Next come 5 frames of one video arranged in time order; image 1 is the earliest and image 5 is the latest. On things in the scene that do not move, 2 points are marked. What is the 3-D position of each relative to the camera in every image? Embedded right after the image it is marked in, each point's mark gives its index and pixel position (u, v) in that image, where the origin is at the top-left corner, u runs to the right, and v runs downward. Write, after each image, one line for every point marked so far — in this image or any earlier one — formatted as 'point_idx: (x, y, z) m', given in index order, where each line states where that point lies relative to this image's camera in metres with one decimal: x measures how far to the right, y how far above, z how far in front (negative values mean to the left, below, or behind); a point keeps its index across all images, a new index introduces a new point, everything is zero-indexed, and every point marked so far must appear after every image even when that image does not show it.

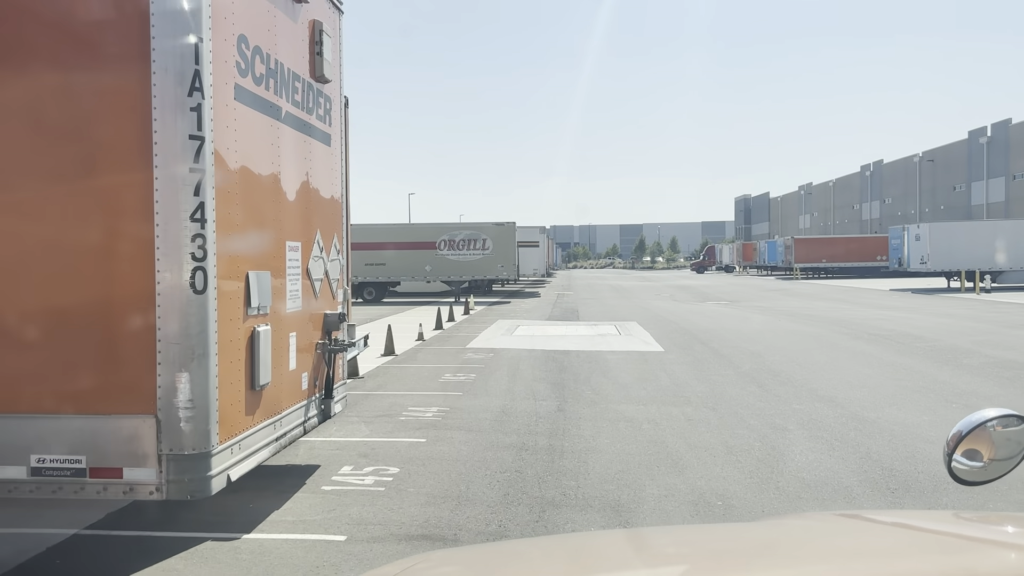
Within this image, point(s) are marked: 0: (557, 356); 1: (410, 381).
0: (+0.8, -1.2, +14.7) m
1: (-1.5, -1.3, +11.6) m
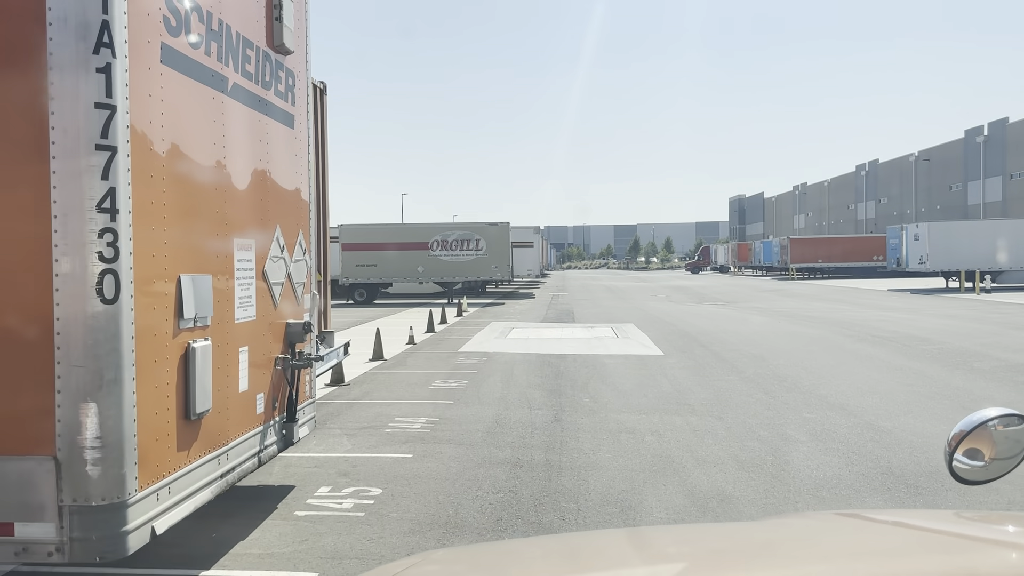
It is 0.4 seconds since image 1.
0: (+0.7, -1.2, +14.1) m
1: (-1.5, -1.4, +11.0) m
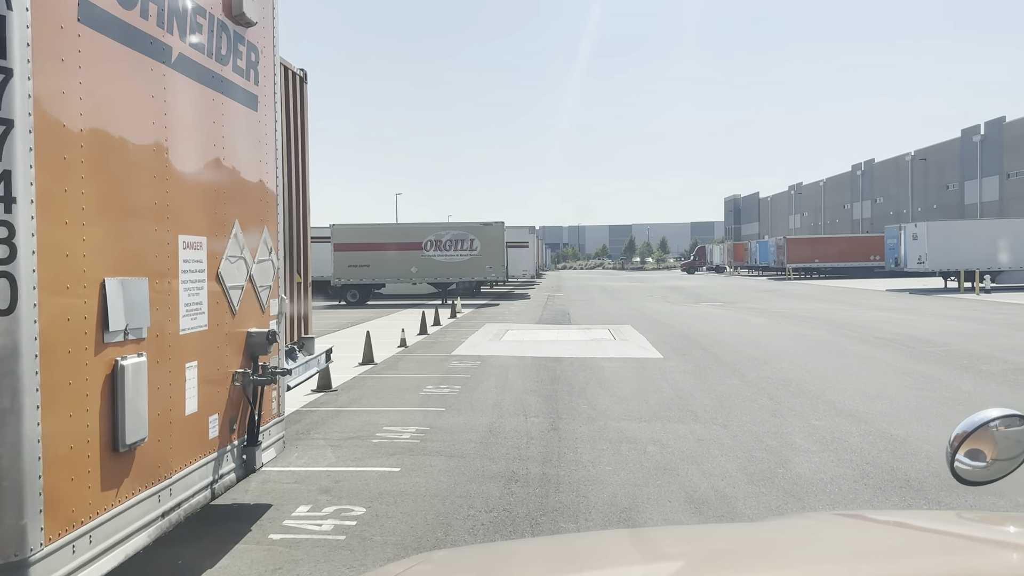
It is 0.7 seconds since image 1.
0: (+0.6, -1.3, +13.7) m
1: (-1.6, -1.4, +10.5) m
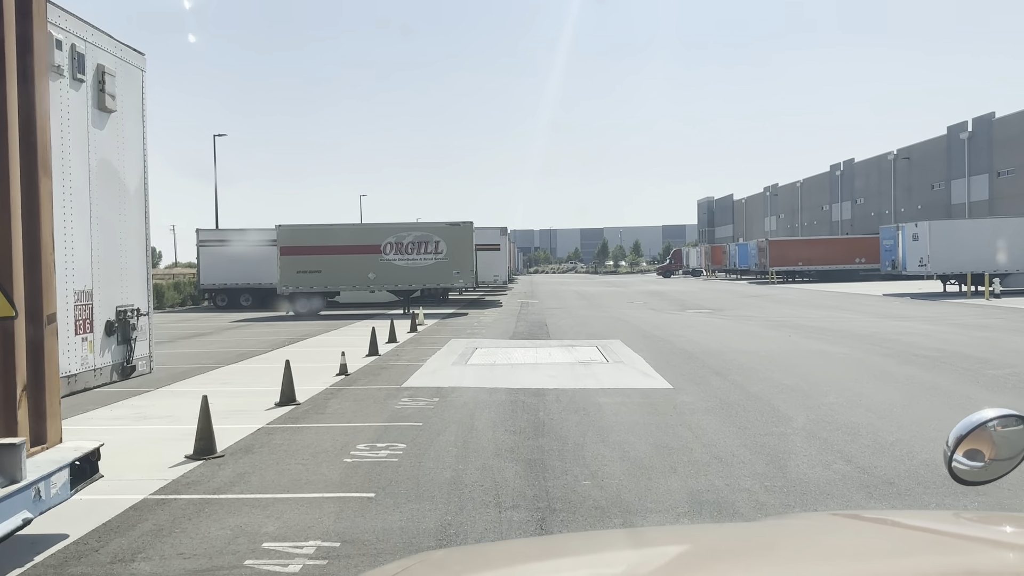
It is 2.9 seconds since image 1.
0: (+0.2, -1.4, +10.5) m
1: (-1.9, -1.5, +7.2) m
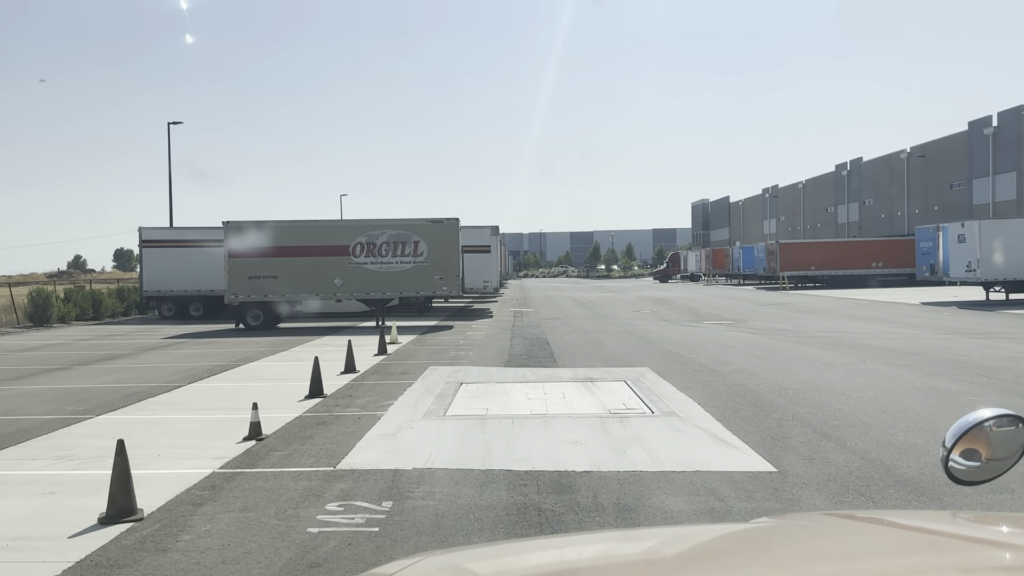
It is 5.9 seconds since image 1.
0: (+0.3, -1.6, +6.1) m
1: (-1.8, -1.7, +2.9) m
